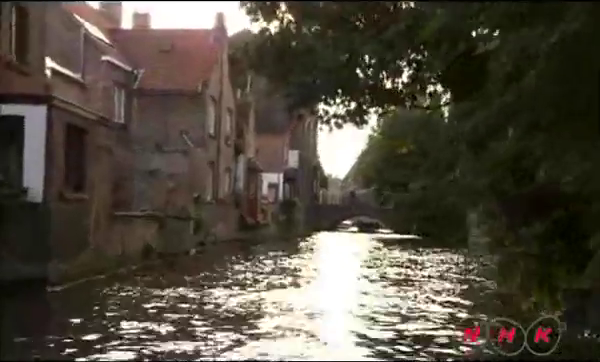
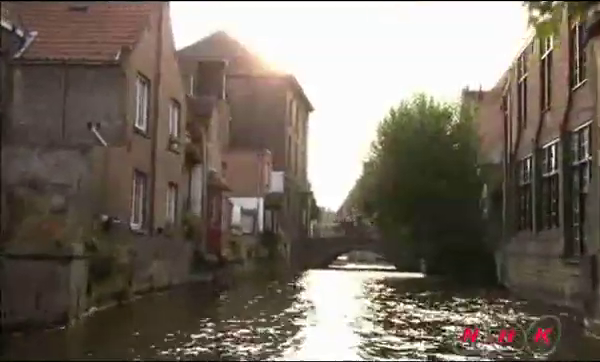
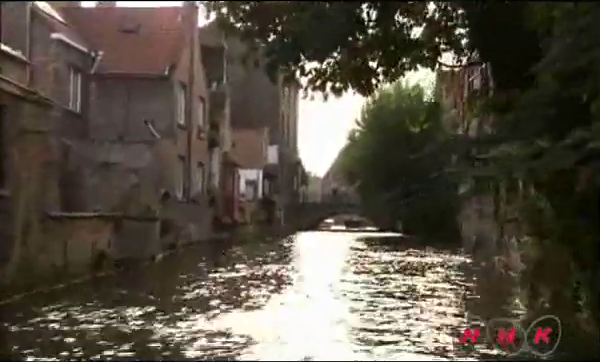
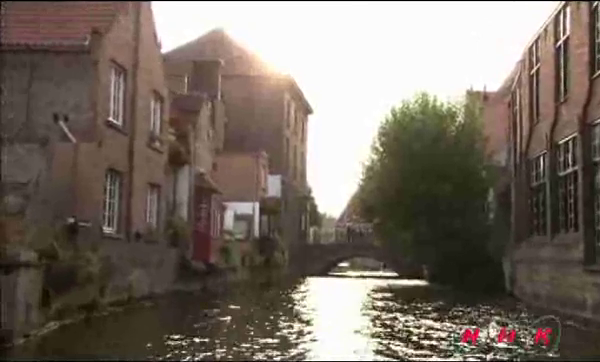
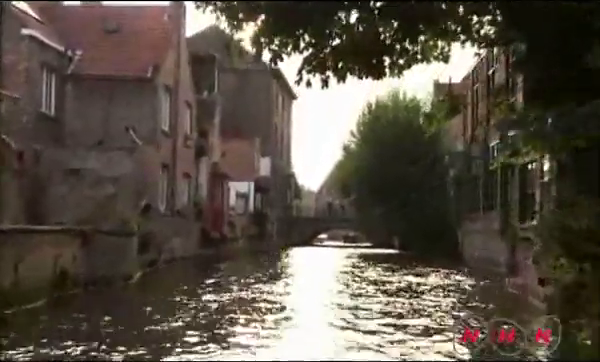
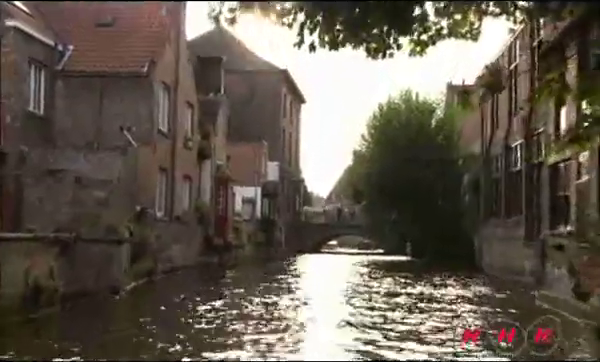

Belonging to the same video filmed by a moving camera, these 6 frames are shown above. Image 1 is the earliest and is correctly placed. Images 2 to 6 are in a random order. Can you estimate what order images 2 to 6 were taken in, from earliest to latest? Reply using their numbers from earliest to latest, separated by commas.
3, 5, 6, 2, 4
